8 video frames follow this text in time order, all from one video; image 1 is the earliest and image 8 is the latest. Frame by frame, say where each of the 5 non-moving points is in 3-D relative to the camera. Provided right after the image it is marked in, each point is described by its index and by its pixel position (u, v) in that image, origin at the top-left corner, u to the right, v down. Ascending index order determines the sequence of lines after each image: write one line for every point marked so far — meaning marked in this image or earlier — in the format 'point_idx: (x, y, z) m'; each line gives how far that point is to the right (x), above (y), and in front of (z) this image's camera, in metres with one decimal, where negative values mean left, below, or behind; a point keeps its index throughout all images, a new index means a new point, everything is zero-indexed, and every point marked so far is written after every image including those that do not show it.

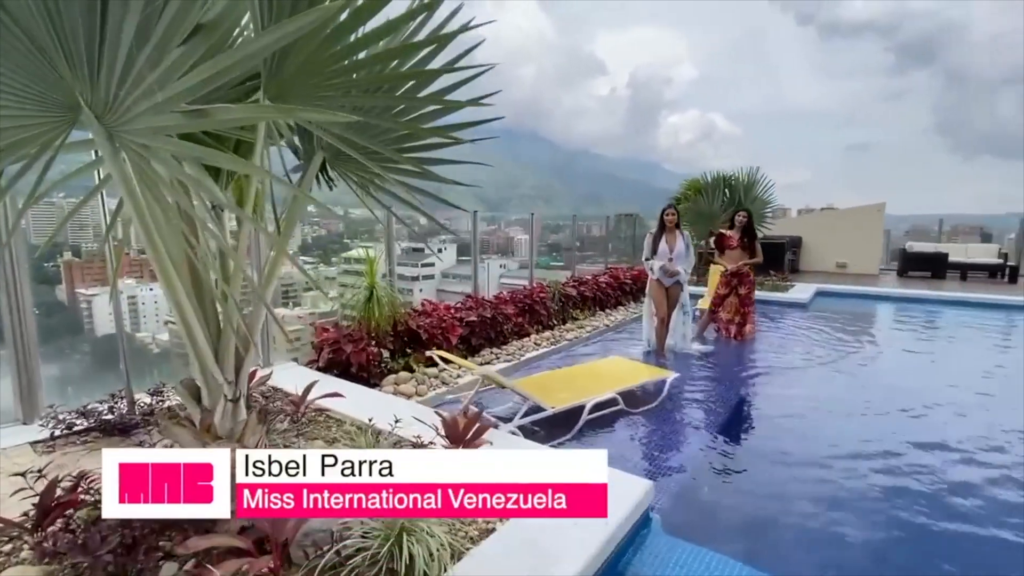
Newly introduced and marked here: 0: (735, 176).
0: (+4.2, +2.1, +9.4) m
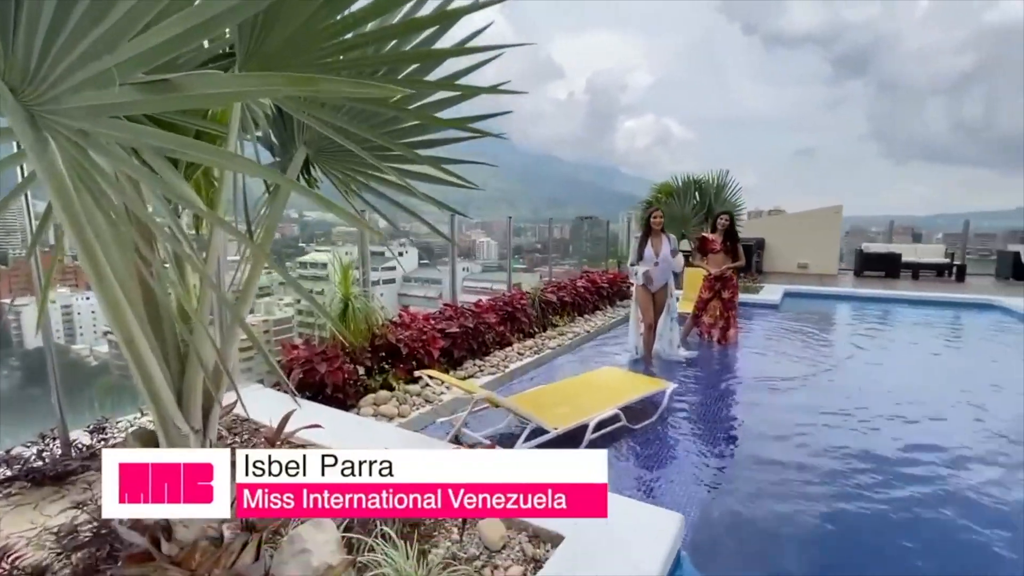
0: (+3.6, +2.0, +9.5) m
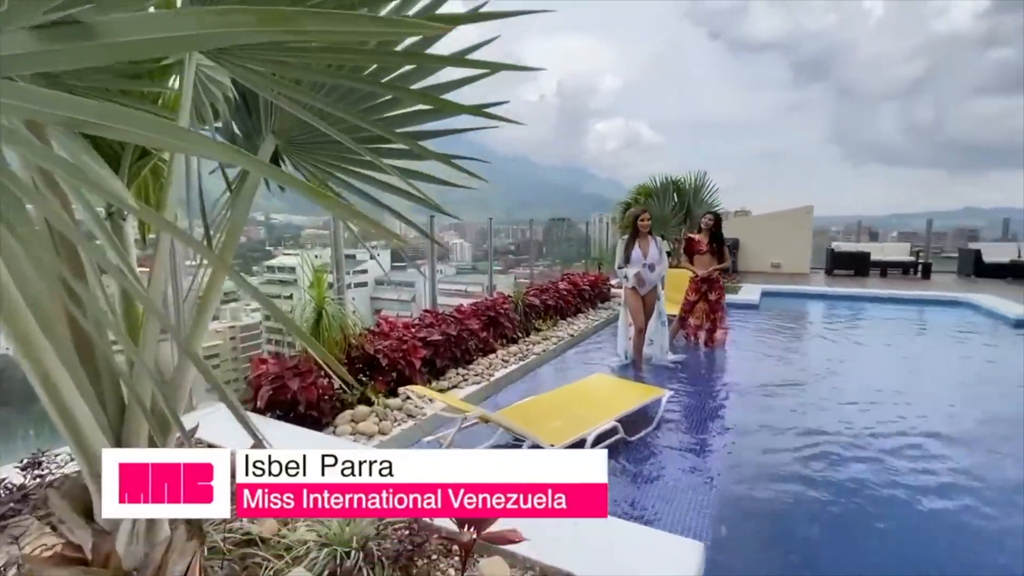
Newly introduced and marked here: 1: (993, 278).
0: (+3.2, +2.0, +9.5) m
1: (+11.8, +0.3, +12.4) m
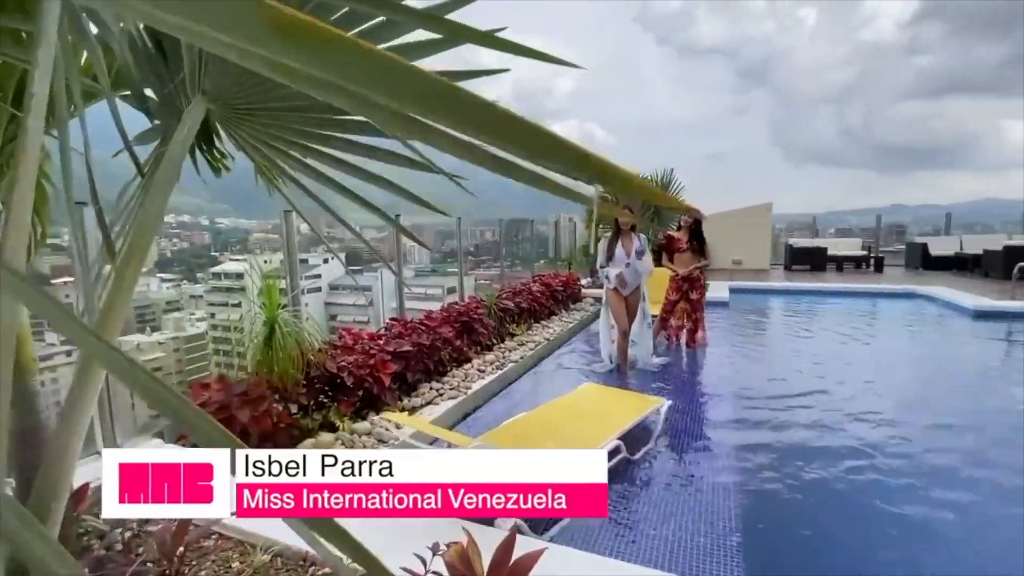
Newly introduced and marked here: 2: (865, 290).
0: (+2.5, +2.0, +9.4) m
1: (+10.9, +0.5, +13.0) m
2: (+6.9, -0.1, +10.1) m
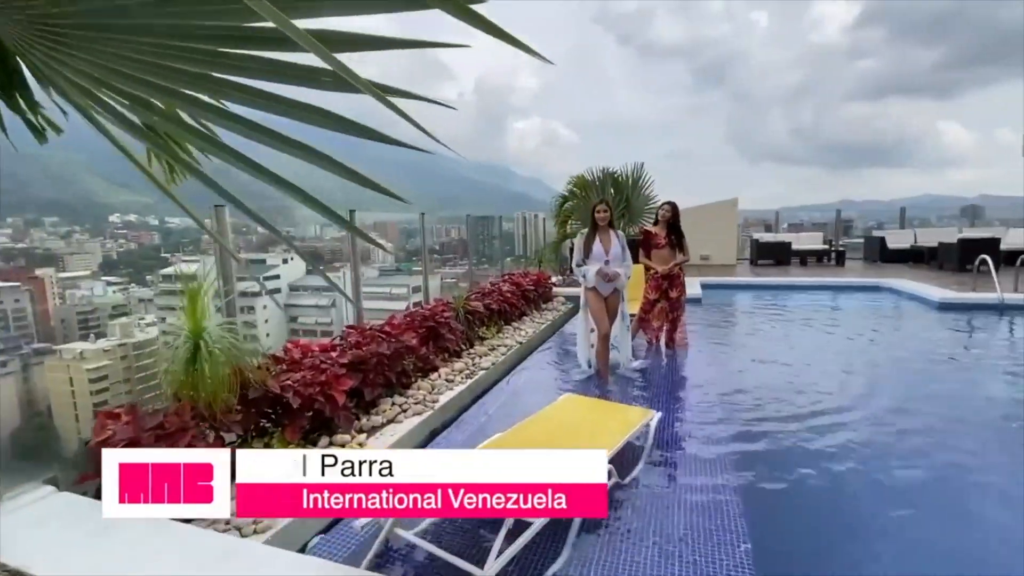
0: (+1.9, +2.1, +9.3) m
1: (+10.0, +0.7, +13.4) m
2: (+6.3, +0.1, +10.2) m
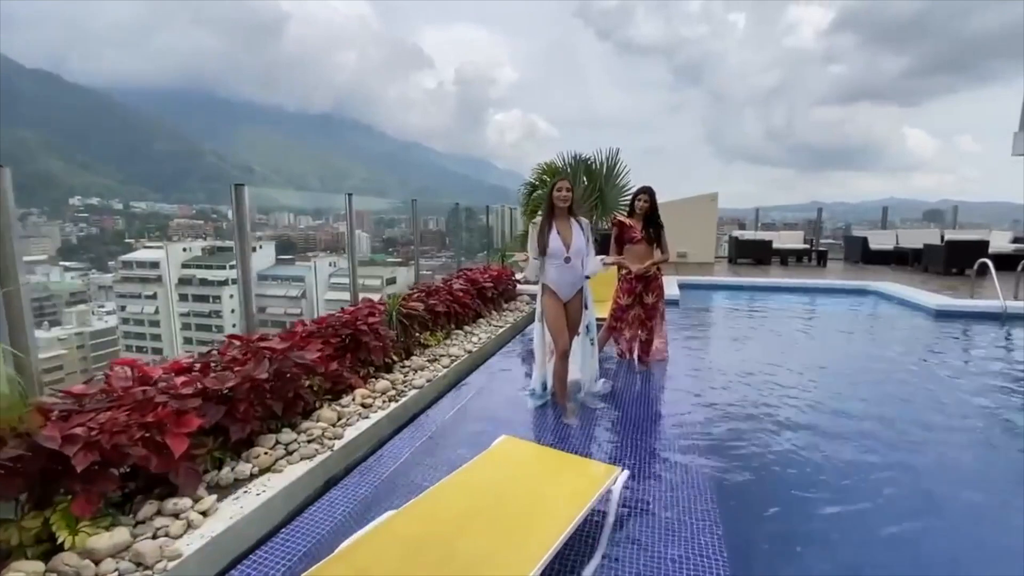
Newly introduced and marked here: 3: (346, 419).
0: (+1.3, +2.1, +8.7) m
1: (+9.3, +0.6, +13.2) m
2: (+5.6, +0.1, +9.8) m
3: (-0.8, -0.6, +2.5) m
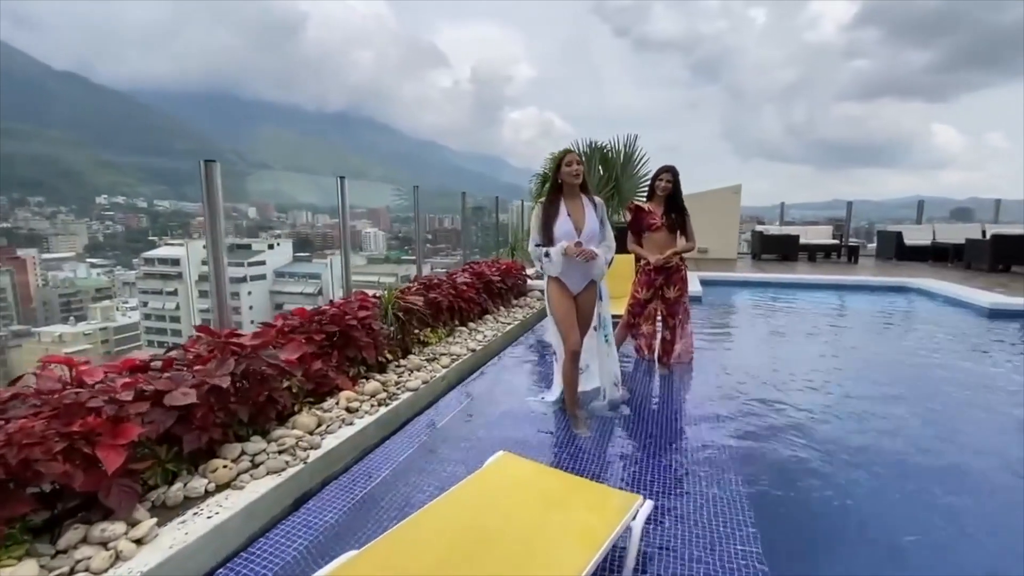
0: (+1.6, +2.2, +8.4) m
1: (+9.6, +0.7, +12.6) m
2: (+5.9, +0.1, +9.4) m
3: (-0.8, -0.6, +2.2) m
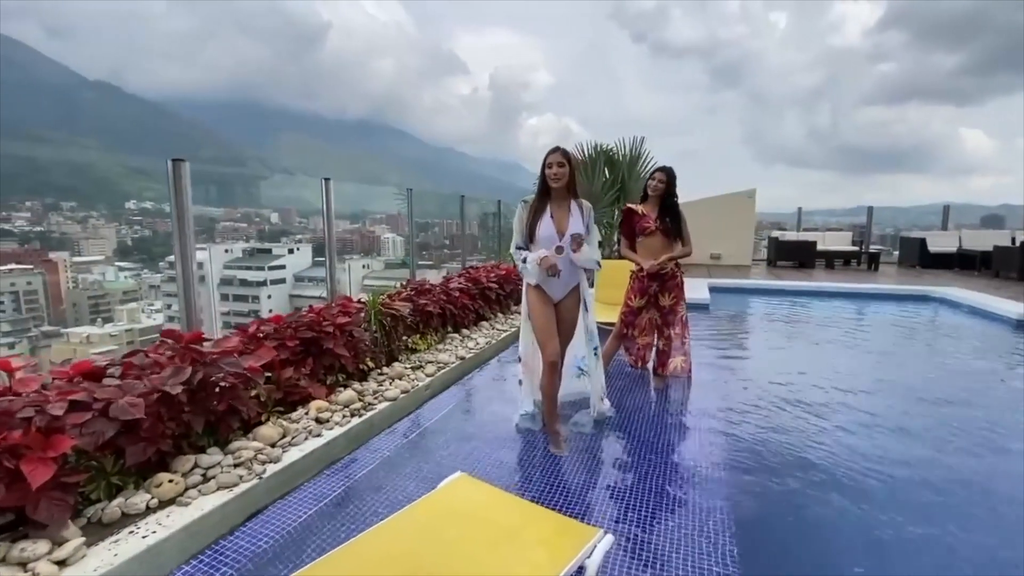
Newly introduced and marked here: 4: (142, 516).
0: (+1.7, +2.1, +8.2) m
1: (+9.9, +0.5, +12.2) m
2: (+6.0, 0.0, +9.1) m
3: (-0.9, -0.6, +2.2) m
4: (-1.1, -0.7, +1.6) m
